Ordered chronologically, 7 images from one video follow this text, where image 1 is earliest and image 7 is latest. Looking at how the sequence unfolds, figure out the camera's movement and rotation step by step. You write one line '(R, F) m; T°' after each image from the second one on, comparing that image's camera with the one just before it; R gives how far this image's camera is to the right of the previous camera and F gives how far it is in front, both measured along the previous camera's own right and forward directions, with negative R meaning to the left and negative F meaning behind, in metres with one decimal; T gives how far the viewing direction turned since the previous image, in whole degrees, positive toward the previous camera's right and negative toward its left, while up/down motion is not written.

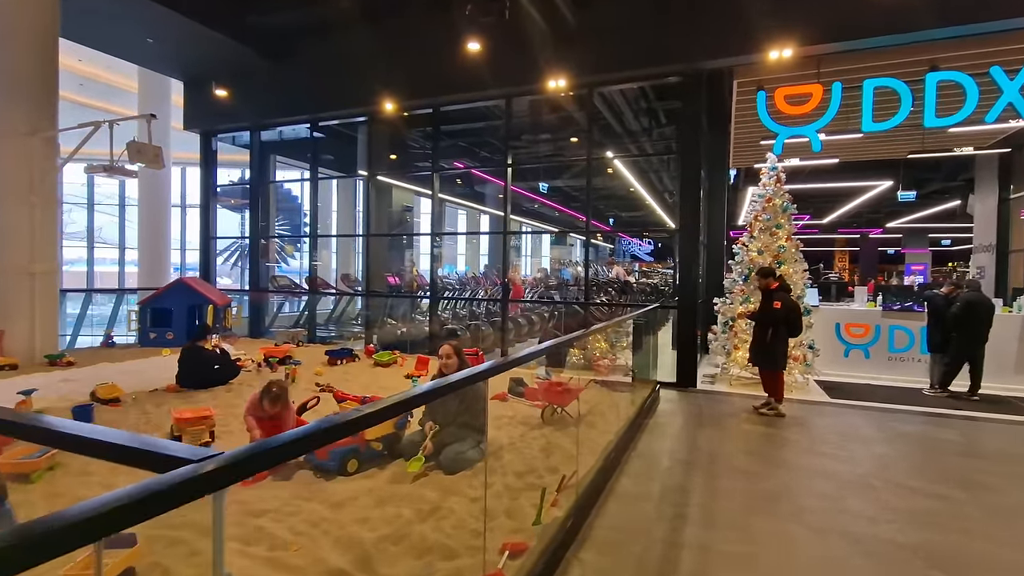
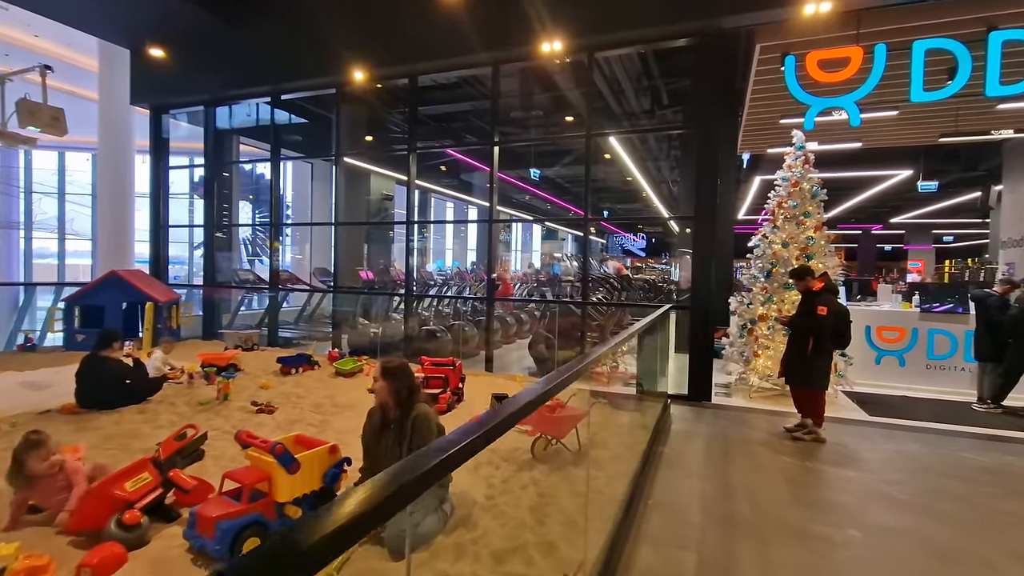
(+0.1, +0.9) m; +1°
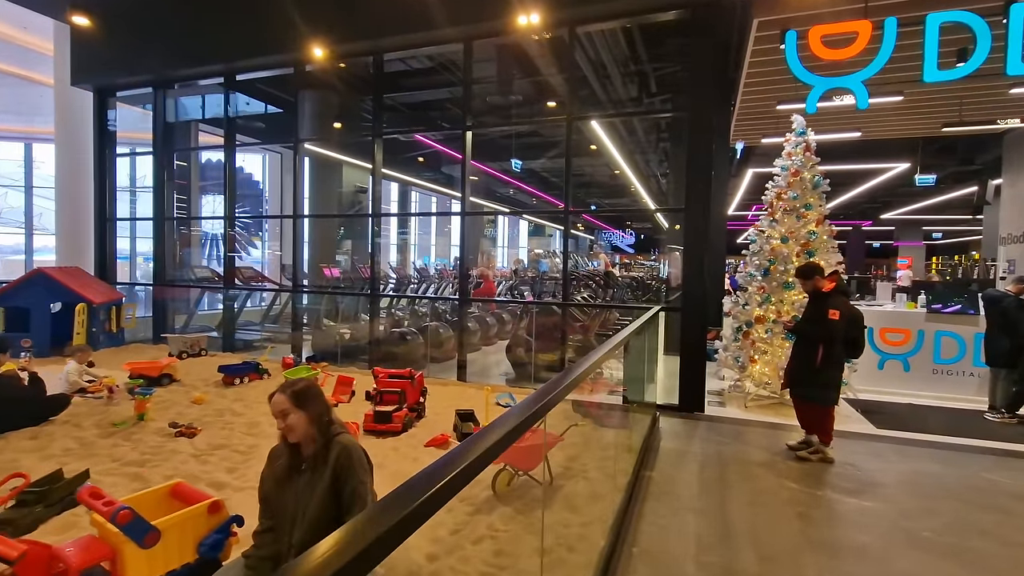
(+0.2, +0.6) m; +1°
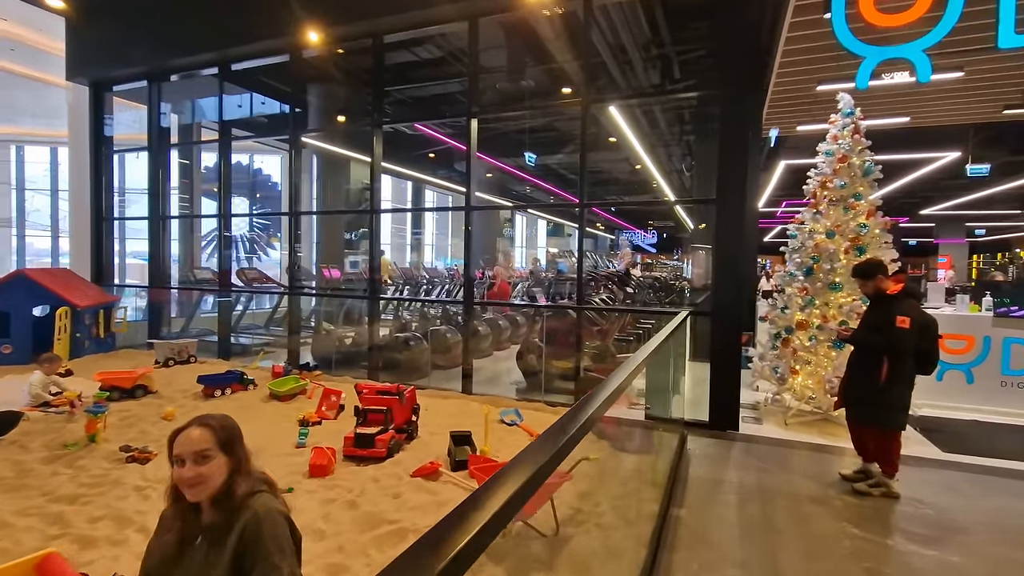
(+0.1, +0.5) m; -2°
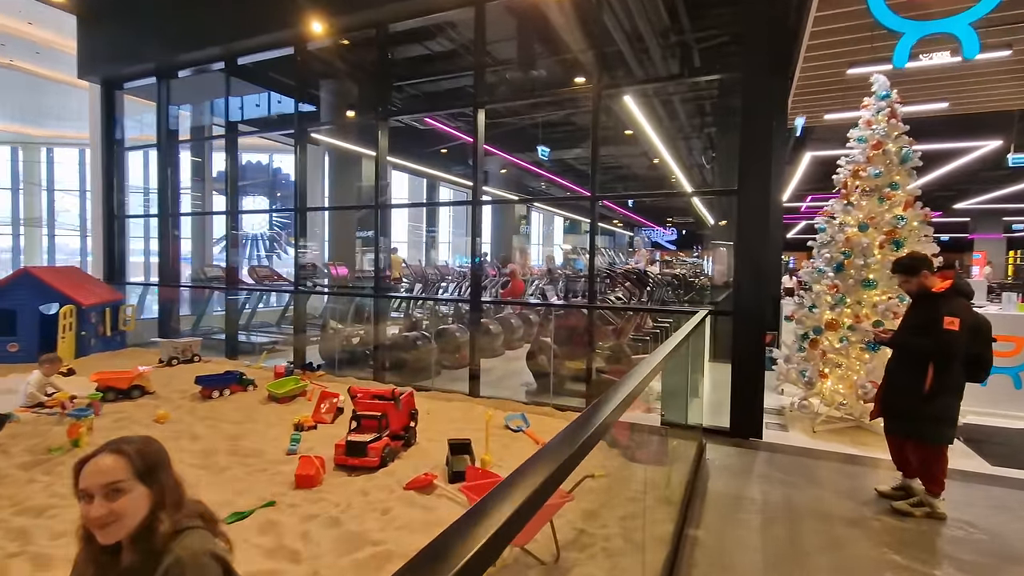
(+0.1, +0.2) m; -2°
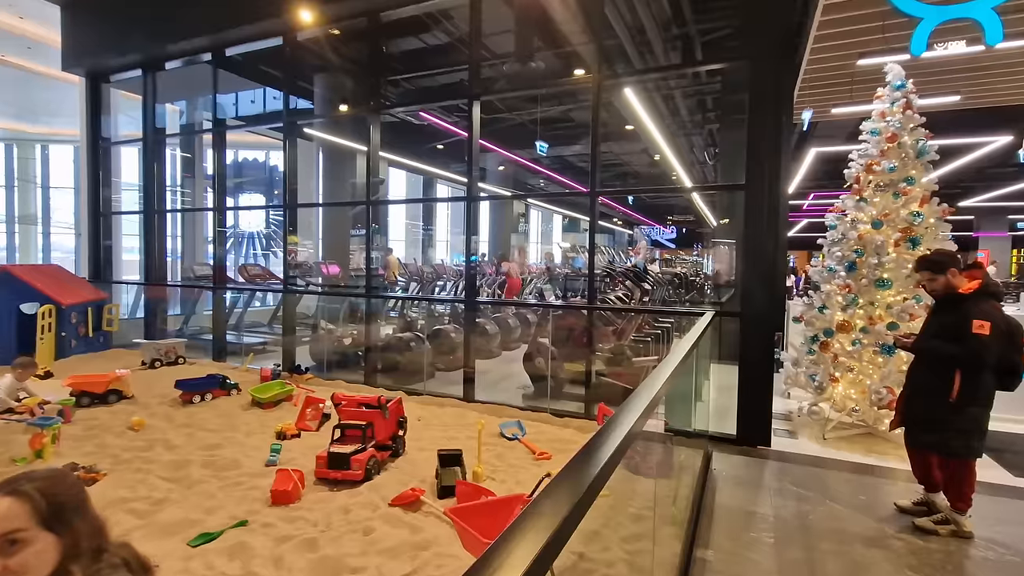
(0.0, +0.2) m; 0°
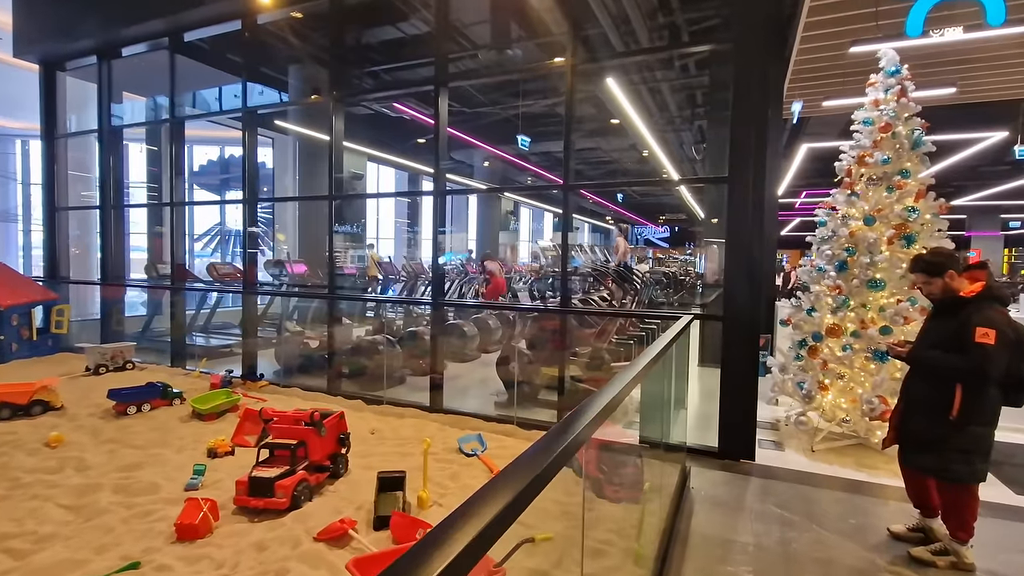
(+0.2, +0.3) m; +1°
